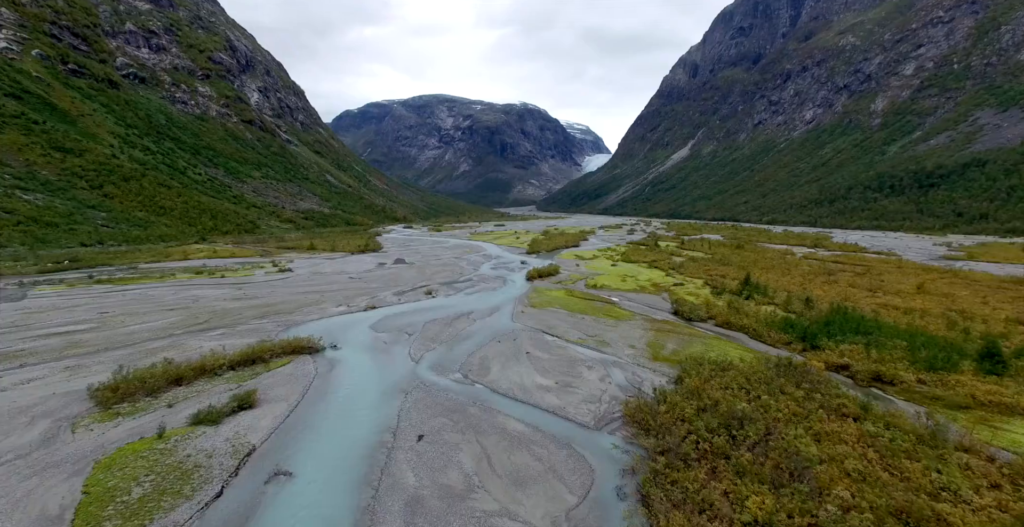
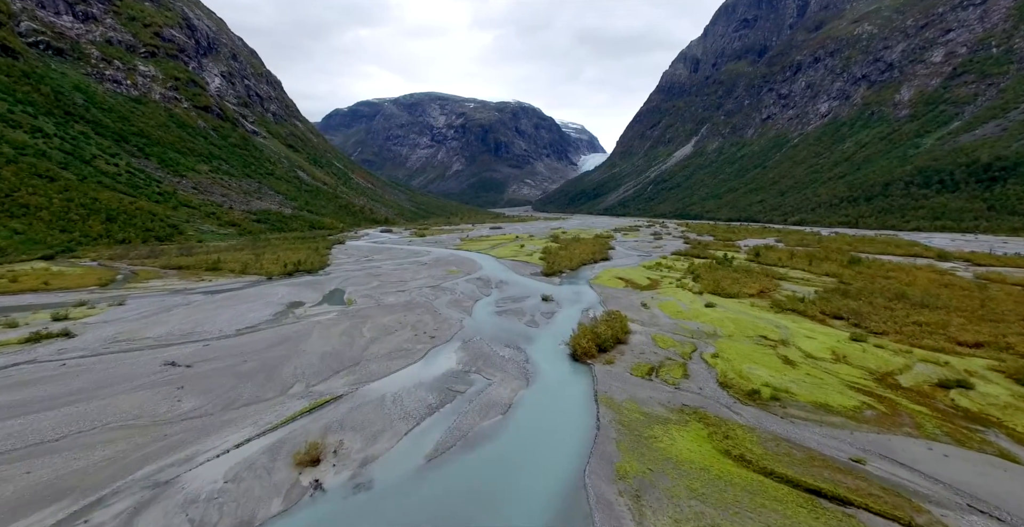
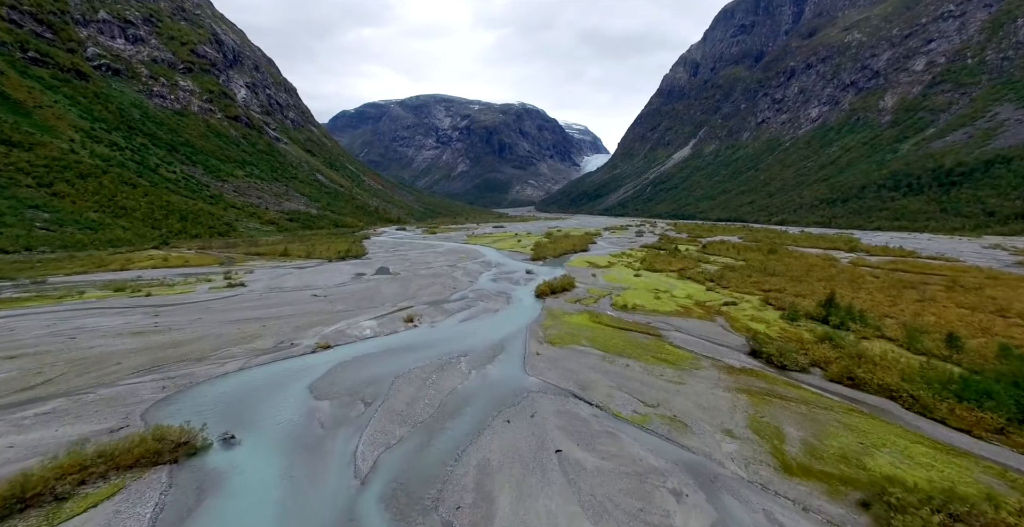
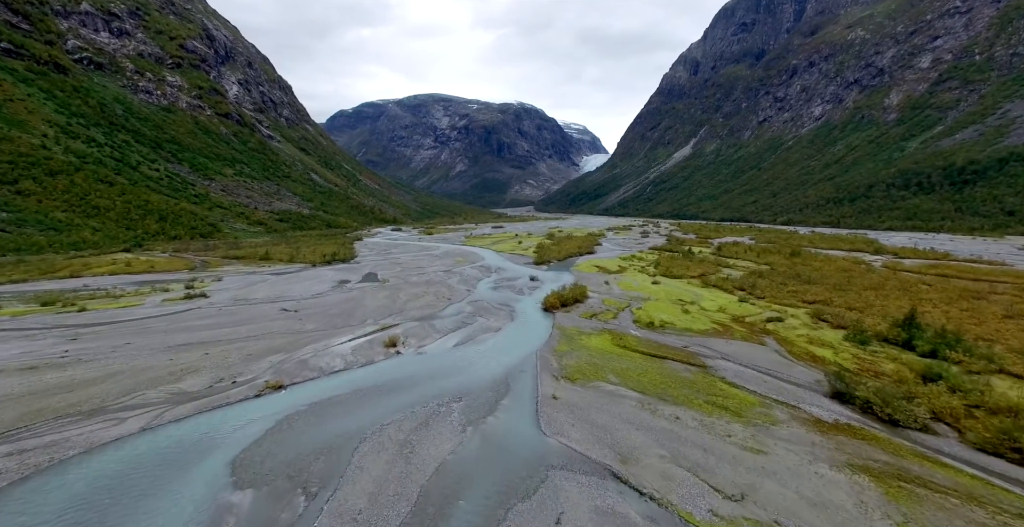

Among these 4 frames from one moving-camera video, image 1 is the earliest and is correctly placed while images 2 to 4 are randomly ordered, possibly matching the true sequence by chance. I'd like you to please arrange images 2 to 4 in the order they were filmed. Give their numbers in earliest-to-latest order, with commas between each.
3, 4, 2
